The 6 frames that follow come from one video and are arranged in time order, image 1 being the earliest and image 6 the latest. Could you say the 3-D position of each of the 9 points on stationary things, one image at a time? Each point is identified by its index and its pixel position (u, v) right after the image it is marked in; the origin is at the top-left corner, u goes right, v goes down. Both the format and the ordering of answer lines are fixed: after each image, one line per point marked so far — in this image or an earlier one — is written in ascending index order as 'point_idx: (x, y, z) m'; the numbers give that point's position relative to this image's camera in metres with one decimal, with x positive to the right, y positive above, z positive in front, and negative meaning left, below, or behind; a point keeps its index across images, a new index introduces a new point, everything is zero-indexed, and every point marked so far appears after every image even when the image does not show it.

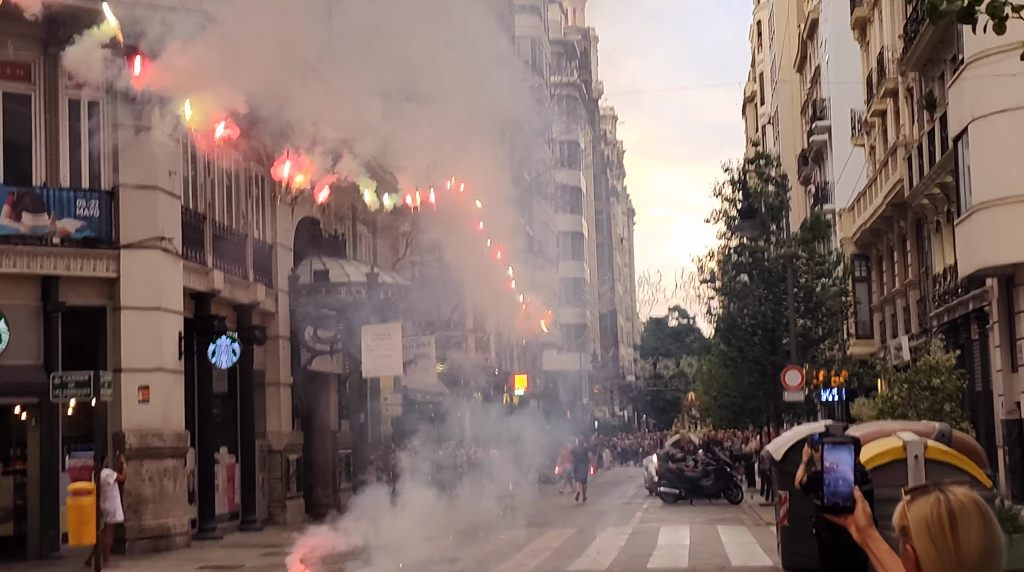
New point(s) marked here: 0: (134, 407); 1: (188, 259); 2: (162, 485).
0: (-4.6, -1.5, +17.9) m
1: (-4.3, +0.3, +19.4) m
2: (-4.3, -2.4, +18.0) m
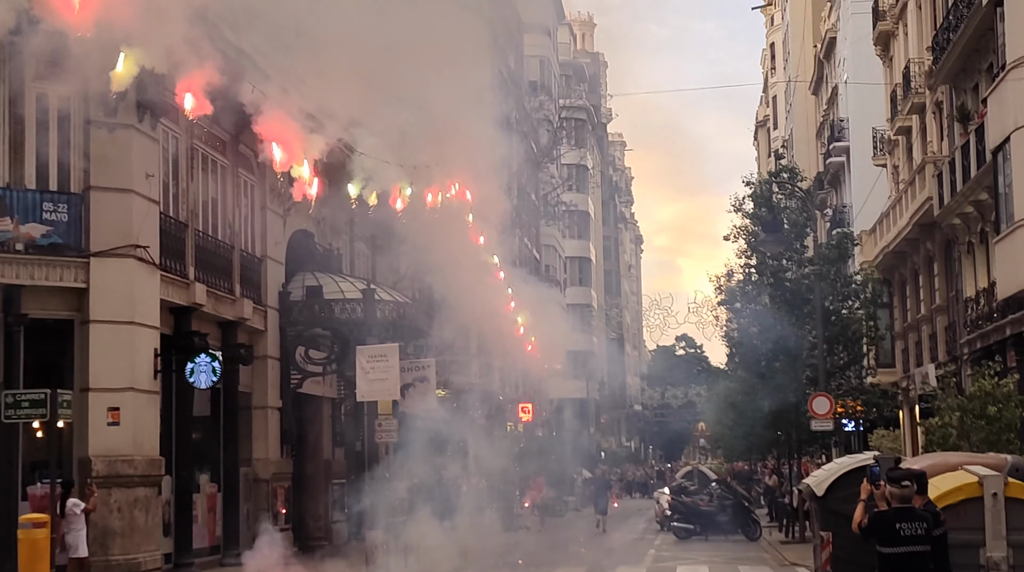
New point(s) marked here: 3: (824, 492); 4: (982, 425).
0: (-4.6, -1.6, +16.4) m
1: (-4.2, +0.2, +17.9) m
2: (-4.3, -2.6, +16.4) m
3: (+2.9, -1.9, +13.4) m
4: (+6.1, -1.8, +18.8) m
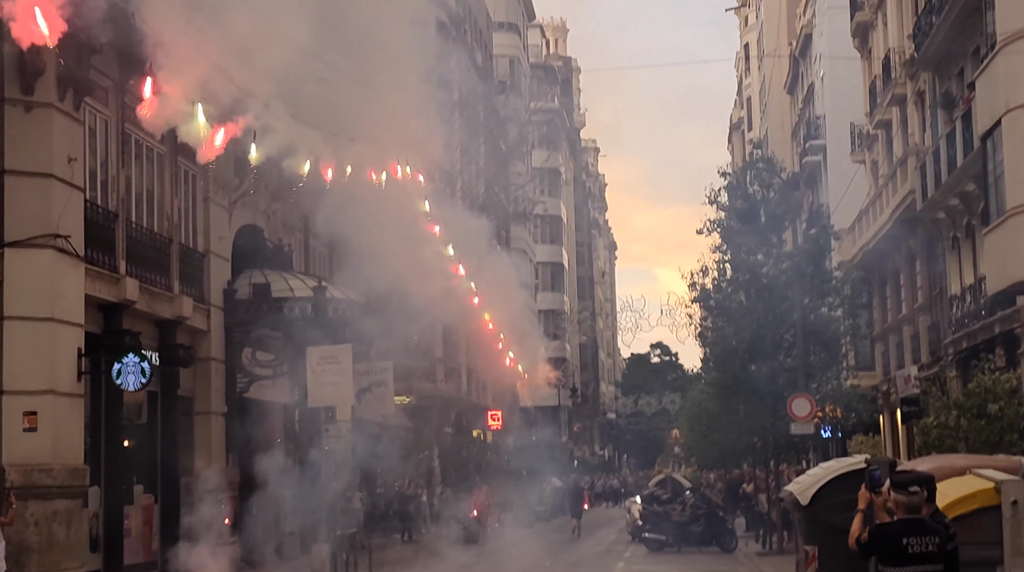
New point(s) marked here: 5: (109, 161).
0: (-5.1, -1.5, +15.0) m
1: (-4.7, +0.2, +16.5) m
2: (-4.7, -2.5, +15.0) m
3: (+2.5, -1.8, +12.1) m
4: (+5.6, -1.7, +17.6) m
5: (-4.7, +1.5, +17.1) m
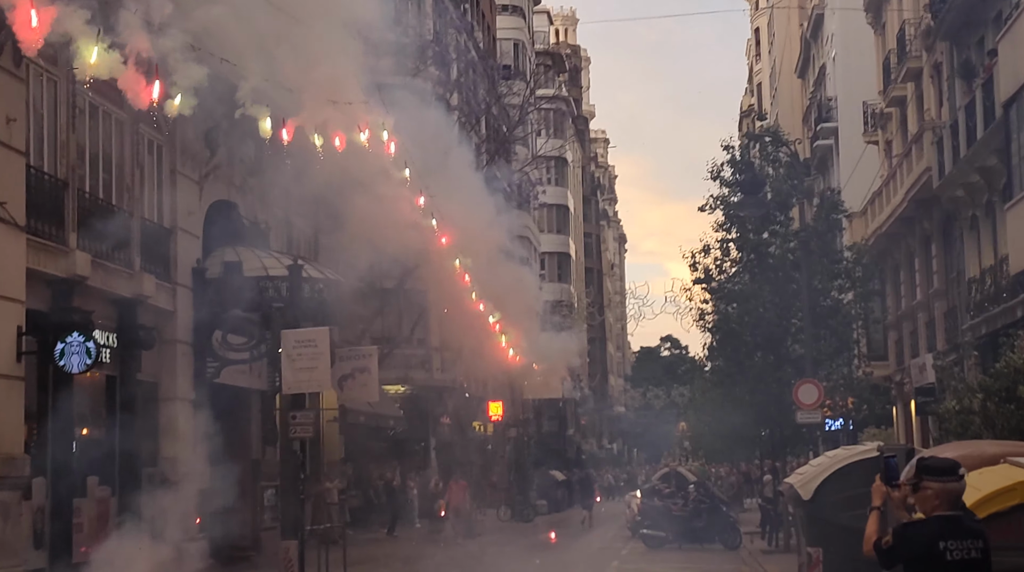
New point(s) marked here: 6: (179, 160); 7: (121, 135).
0: (-5.3, -1.3, +13.7) m
1: (-4.9, +0.5, +15.2) m
2: (-4.9, -2.2, +13.7) m
3: (+2.2, -1.5, +10.8) m
4: (+5.4, -1.4, +16.2) m
5: (-4.9, +1.7, +15.8) m
6: (-4.4, +1.7, +19.3) m
7: (-4.7, +1.8, +17.6) m
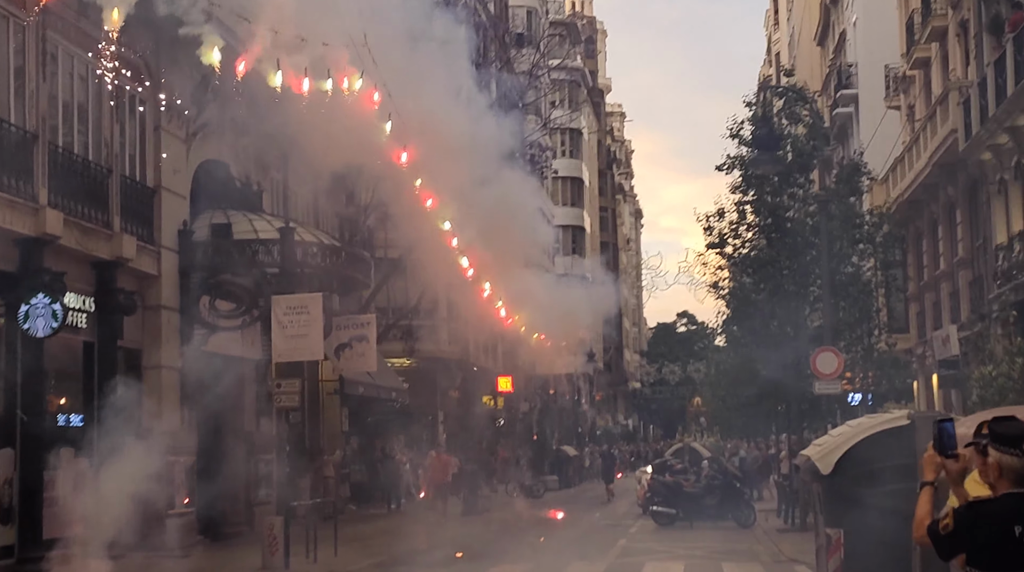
0: (-5.3, -0.9, +12.8) m
1: (-4.9, +0.9, +14.2) m
2: (-5.0, -1.9, +12.8) m
3: (+2.1, -1.2, +9.8) m
4: (+5.4, -1.0, +15.2) m
5: (-4.9, +2.2, +14.8) m
6: (-4.4, +2.1, +18.4) m
7: (-4.7, +2.3, +16.6) m
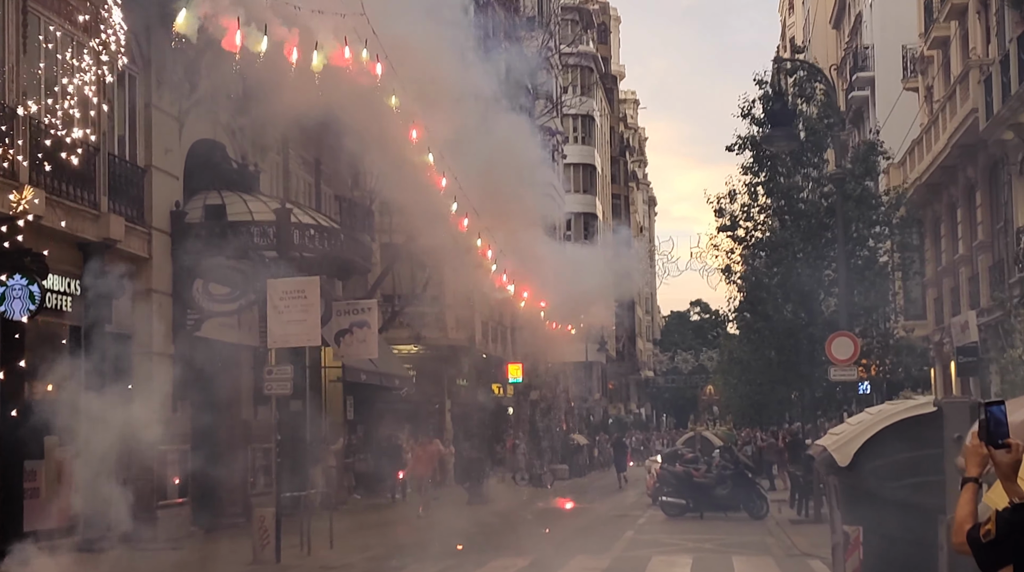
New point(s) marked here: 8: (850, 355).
0: (-5.3, -0.7, +12.2) m
1: (-4.9, +1.1, +13.6) m
2: (-5.0, -1.7, +12.2) m
3: (+2.1, -1.1, +9.1) m
4: (+5.4, -0.9, +14.5) m
5: (-4.9, +2.3, +14.2) m
6: (-4.3, +2.3, +17.7) m
7: (-4.7, +2.5, +16.0) m
8: (+4.1, -0.9, +17.6) m
